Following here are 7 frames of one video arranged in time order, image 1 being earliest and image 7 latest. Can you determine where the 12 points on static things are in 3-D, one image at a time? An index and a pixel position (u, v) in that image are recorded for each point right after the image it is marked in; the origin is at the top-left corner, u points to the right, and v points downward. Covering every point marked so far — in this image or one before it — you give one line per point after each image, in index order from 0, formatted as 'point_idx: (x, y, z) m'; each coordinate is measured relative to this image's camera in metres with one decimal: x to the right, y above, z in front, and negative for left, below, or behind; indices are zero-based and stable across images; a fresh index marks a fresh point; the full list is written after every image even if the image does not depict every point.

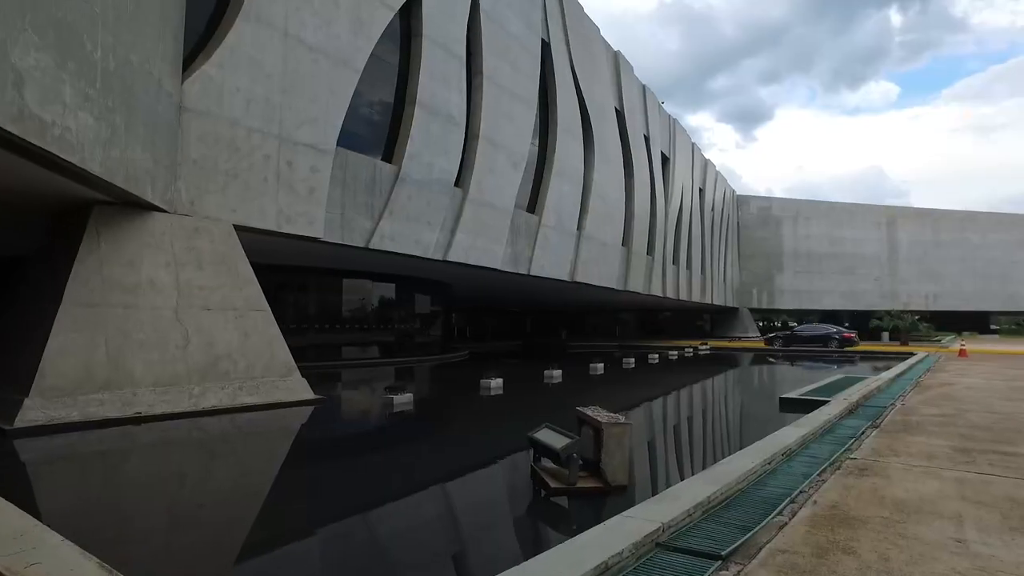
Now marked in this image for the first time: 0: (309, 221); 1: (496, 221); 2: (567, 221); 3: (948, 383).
0: (-2.1, +0.7, +9.2) m
1: (-0.3, +1.1, +14.2) m
2: (+1.1, +1.4, +17.8) m
3: (+5.0, -1.1, +9.9) m
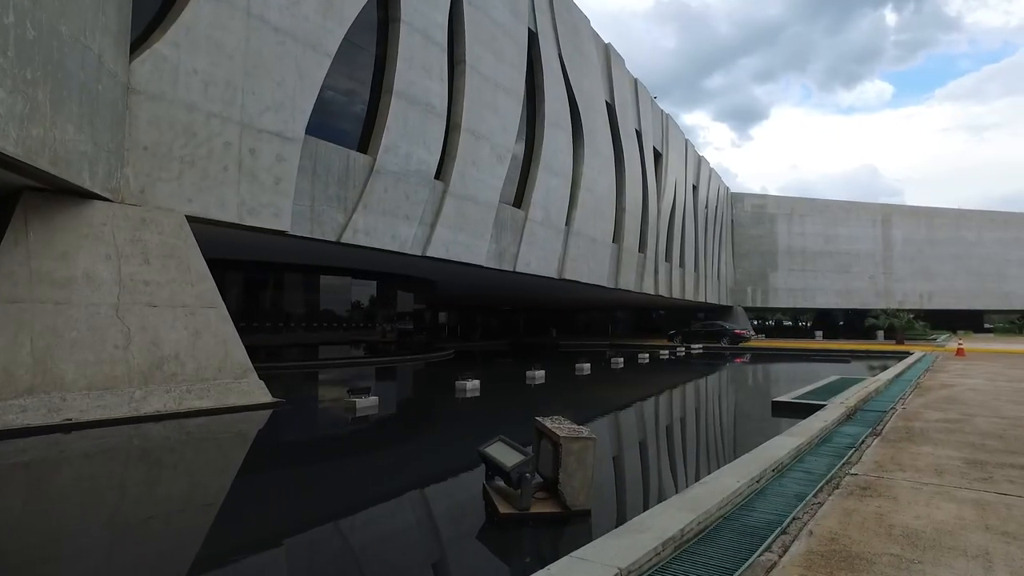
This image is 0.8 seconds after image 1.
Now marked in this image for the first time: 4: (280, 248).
0: (-2.4, +0.7, +8.6) m
1: (-0.5, +1.1, +13.7) m
2: (+0.9, +1.4, +17.3) m
3: (+4.7, -1.0, +9.5) m
4: (-3.1, +0.6, +11.7) m
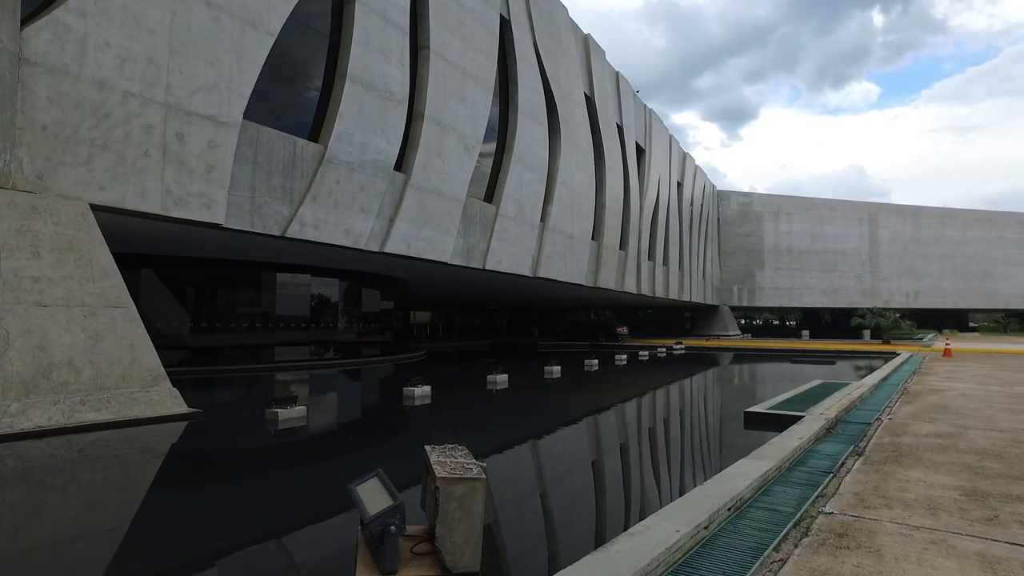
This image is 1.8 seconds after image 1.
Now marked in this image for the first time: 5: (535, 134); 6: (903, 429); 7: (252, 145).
0: (-2.8, +0.8, +7.9) m
1: (-1.0, +1.2, +12.9) m
2: (+0.3, +1.5, +16.6) m
3: (+4.3, -1.0, +8.8) m
4: (-3.6, +0.6, +10.9) m
5: (+0.5, +3.0, +16.9) m
6: (+2.4, -0.9, +5.3) m
7: (-2.6, +1.4, +8.8) m
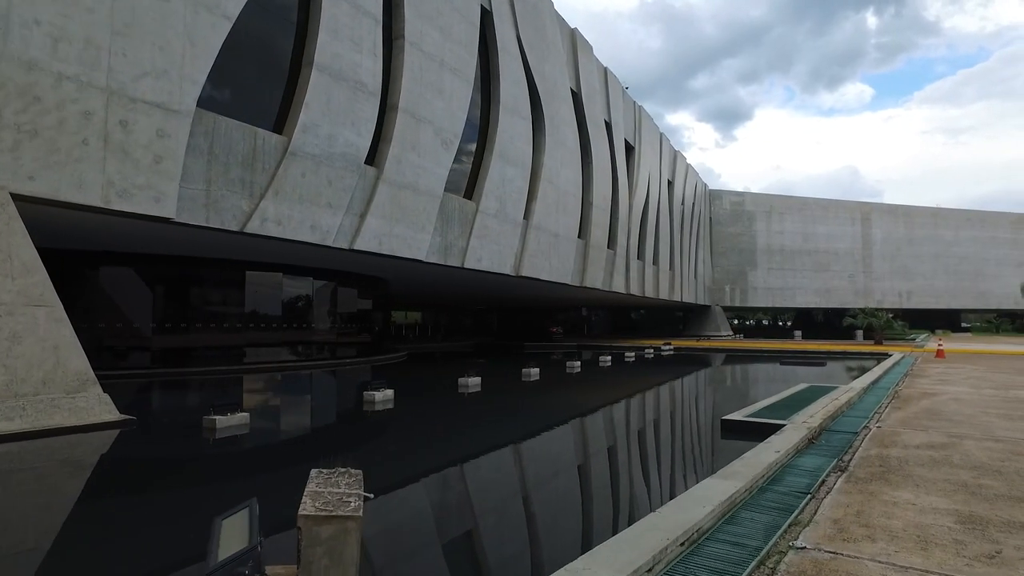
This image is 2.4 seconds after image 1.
0: (-3.0, +0.8, +7.4) m
1: (-1.3, +1.2, +12.5) m
2: (0.0, +1.5, +16.2) m
3: (+4.0, -1.0, +8.4) m
4: (-3.9, +0.6, +10.4) m
5: (+0.1, +3.0, +16.4) m
6: (+2.1, -0.8, +4.9) m
7: (-2.9, +1.5, +8.4) m
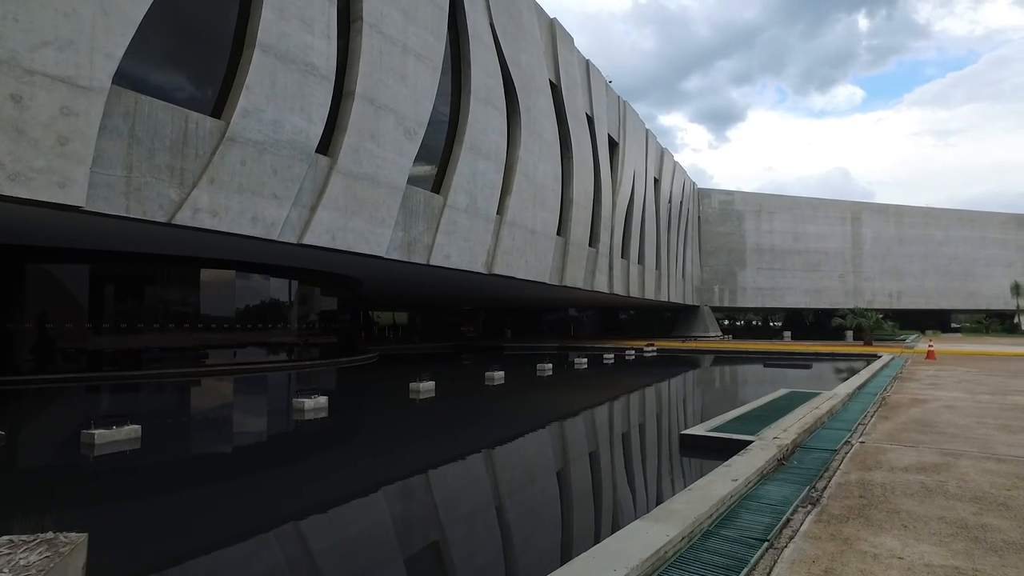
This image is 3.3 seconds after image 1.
0: (-3.5, +0.8, +6.6) m
1: (-1.8, +1.2, +11.7) m
2: (-0.5, +1.5, +15.4) m
3: (+3.6, -1.0, +7.7) m
4: (-4.3, +0.6, +9.6) m
5: (-0.4, +3.0, +15.7) m
6: (+1.7, -0.8, +4.1) m
7: (-3.3, +1.5, +7.6) m
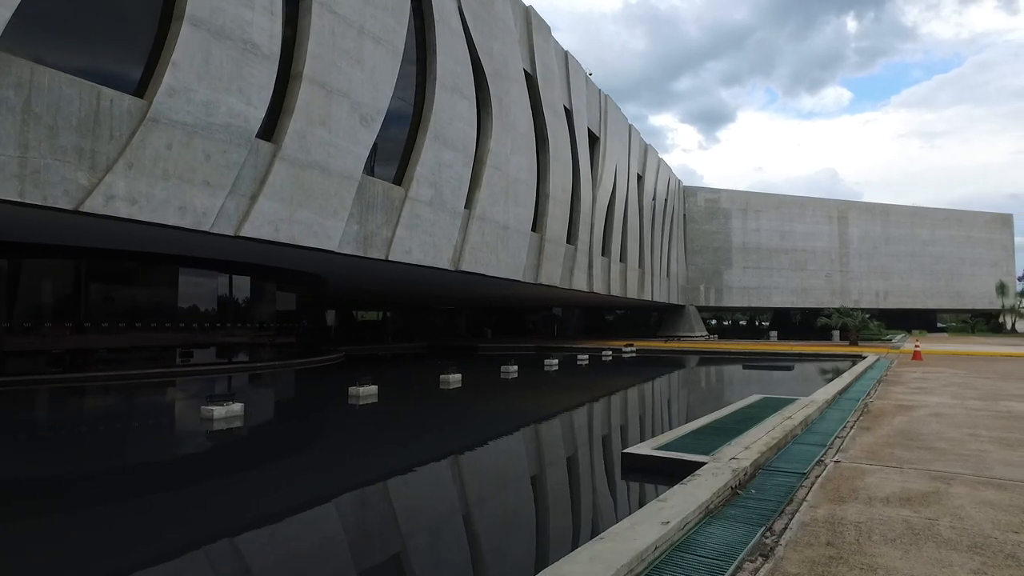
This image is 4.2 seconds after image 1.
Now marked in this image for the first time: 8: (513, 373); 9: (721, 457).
0: (-3.9, +0.9, +5.9) m
1: (-2.3, +1.2, +11.0) m
2: (-1.0, +1.5, +14.7) m
3: (+3.2, -0.9, +7.0) m
4: (-4.8, +0.7, +8.8) m
5: (-0.9, +3.0, +14.9) m
6: (+1.3, -0.8, +3.4) m
7: (-3.8, +1.5, +6.8) m
8: (+0.4, -1.7, +18.2) m
9: (+1.0, -0.7, +4.0) m
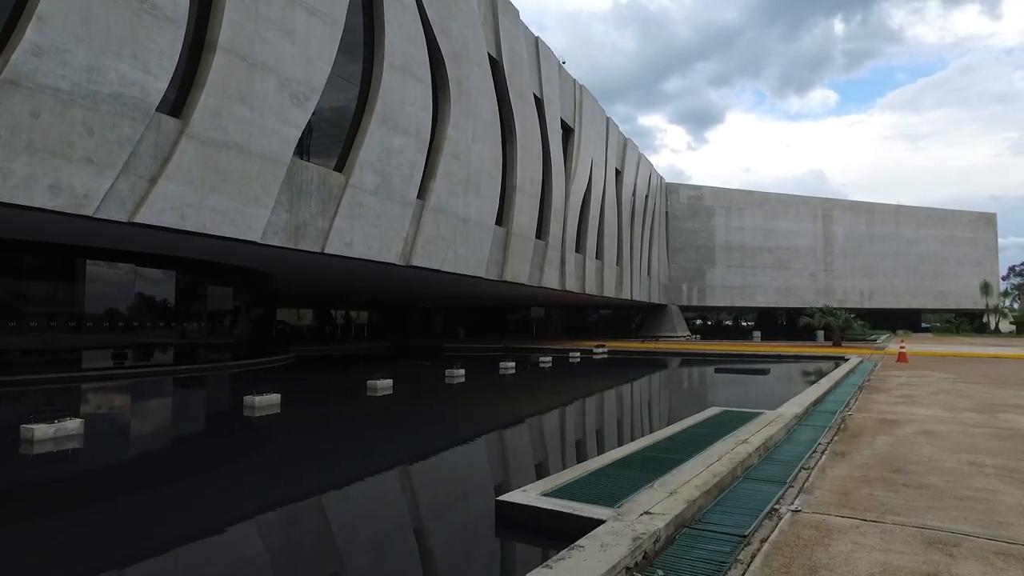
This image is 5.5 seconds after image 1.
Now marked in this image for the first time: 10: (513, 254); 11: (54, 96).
0: (-4.5, +0.9, +4.7) m
1: (-2.9, +1.3, +9.8) m
2: (-1.7, +1.6, +13.5) m
3: (+2.6, -0.9, +5.9) m
4: (-5.4, +0.7, +7.7) m
5: (-1.6, +3.1, +13.8) m
6: (+0.8, -0.7, +2.3) m
7: (-4.4, +1.6, +5.6) m
8: (-0.3, -1.6, +17.1) m
9: (+0.5, -0.7, +2.9) m
10: (+0.1, +0.8, +19.4) m
11: (-3.8, +1.6, +7.2) m
